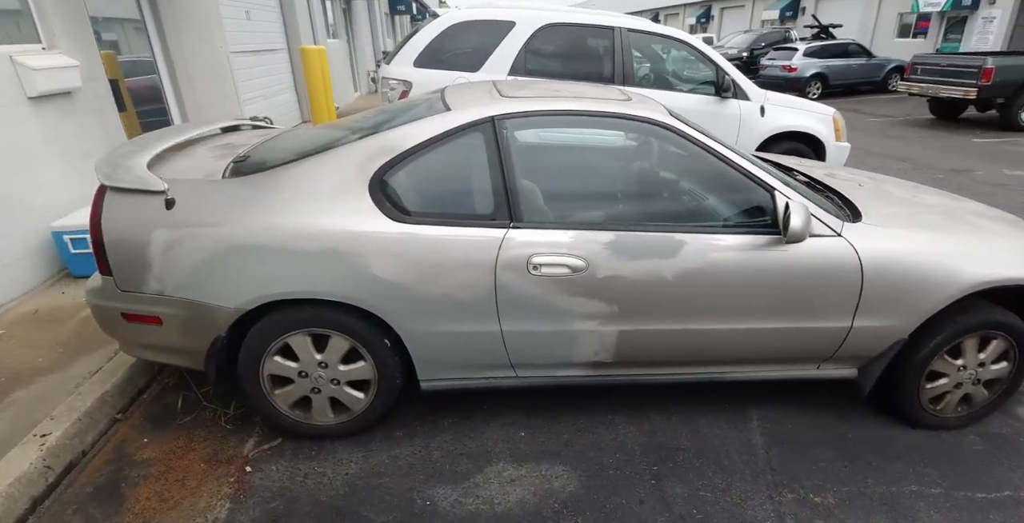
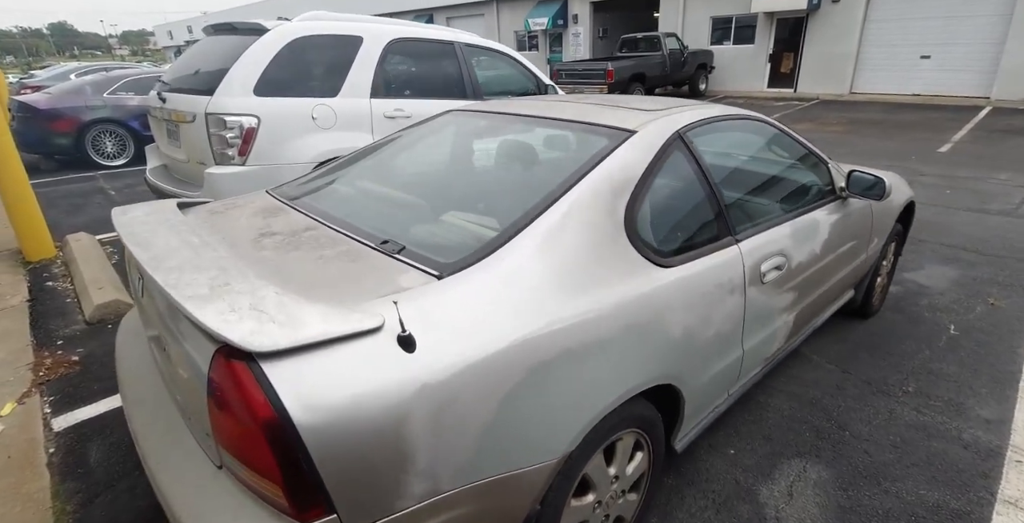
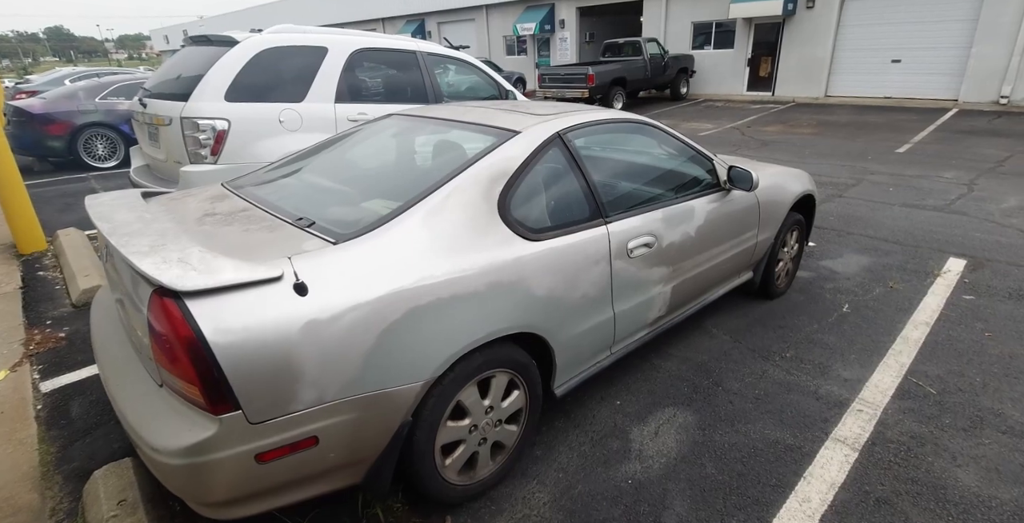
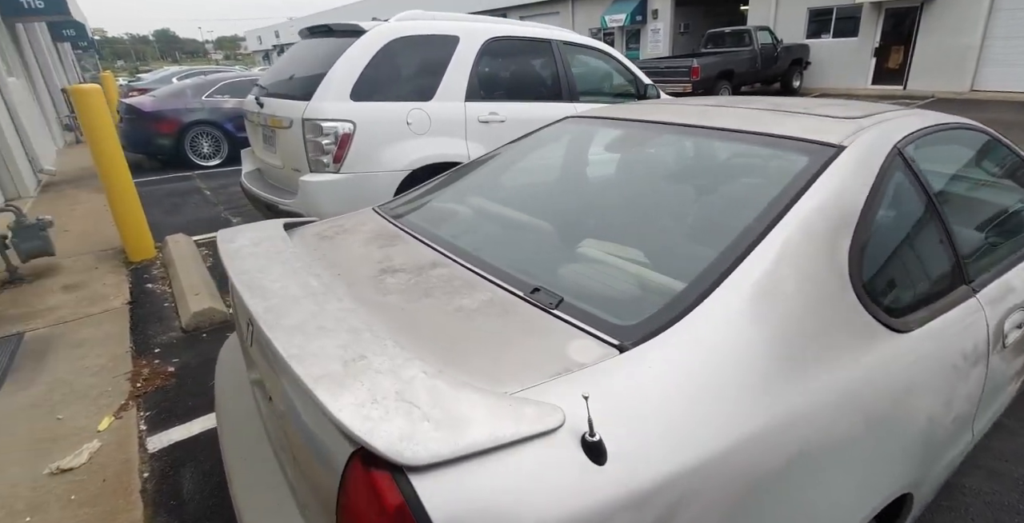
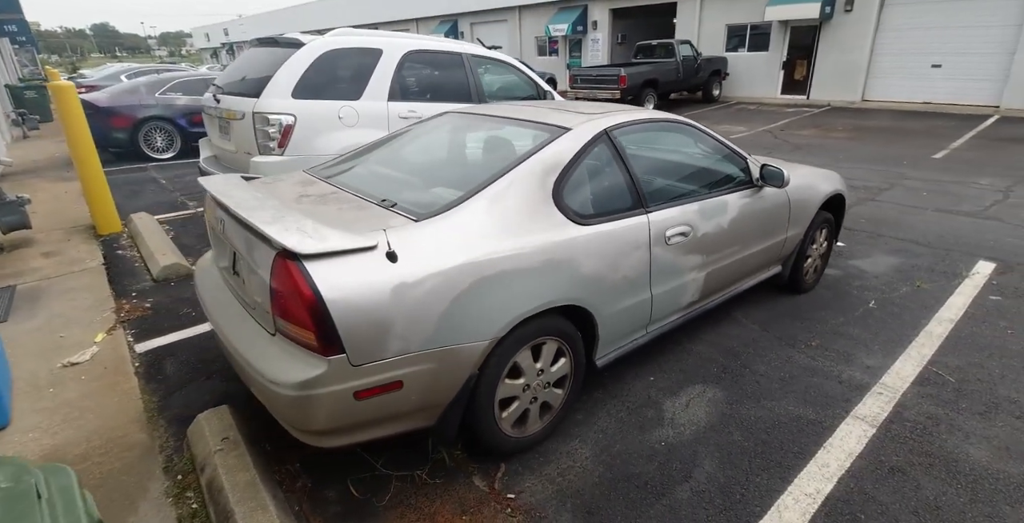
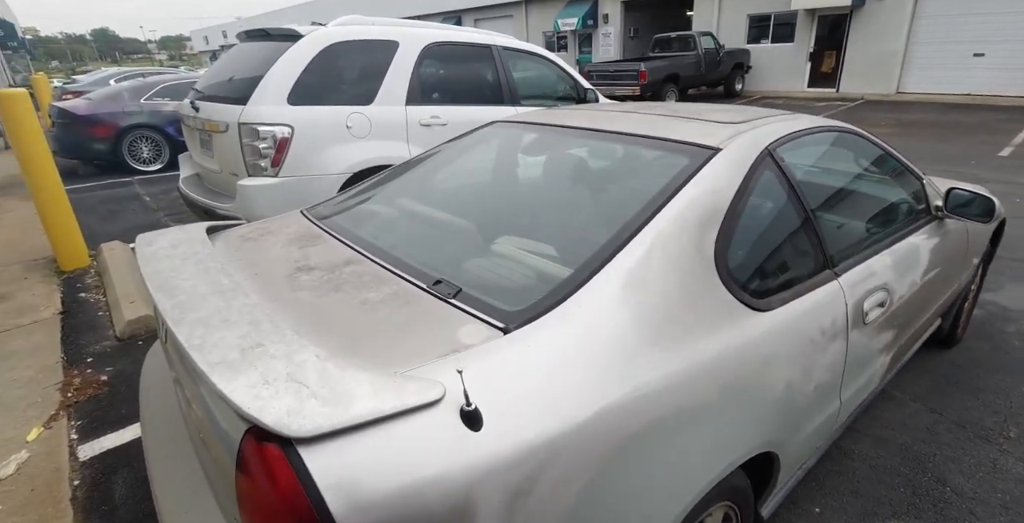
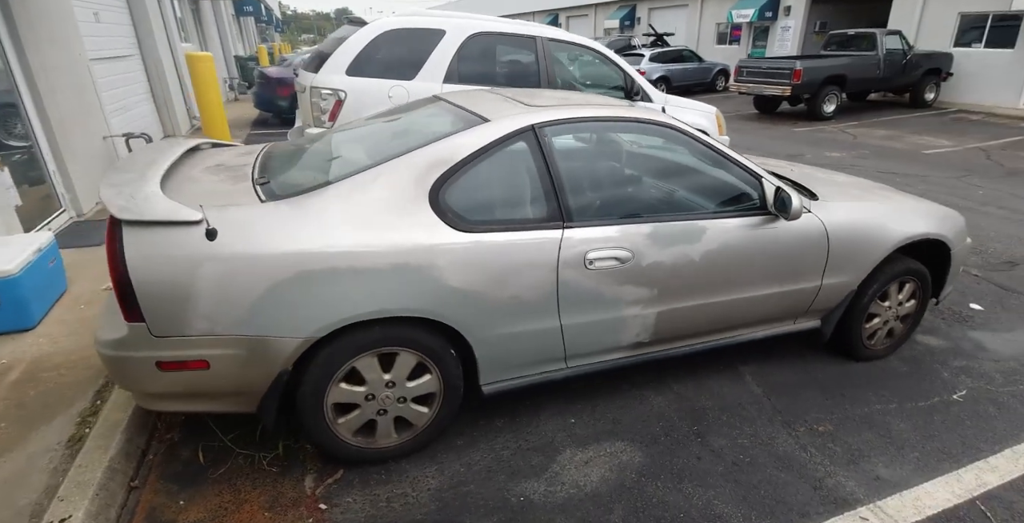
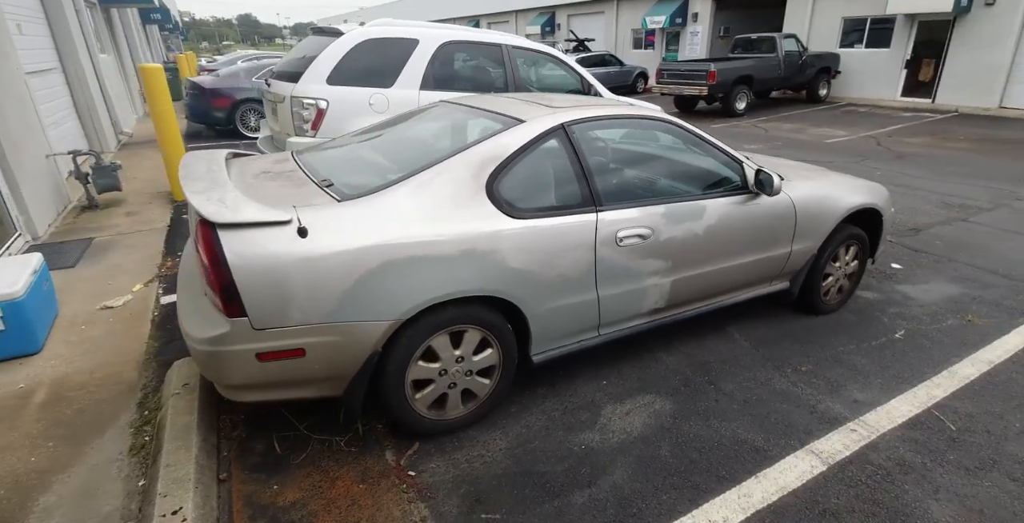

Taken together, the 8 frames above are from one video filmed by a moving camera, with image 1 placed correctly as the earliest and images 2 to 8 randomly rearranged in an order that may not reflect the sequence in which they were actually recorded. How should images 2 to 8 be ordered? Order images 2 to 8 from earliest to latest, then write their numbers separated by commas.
7, 8, 5, 3, 2, 6, 4
